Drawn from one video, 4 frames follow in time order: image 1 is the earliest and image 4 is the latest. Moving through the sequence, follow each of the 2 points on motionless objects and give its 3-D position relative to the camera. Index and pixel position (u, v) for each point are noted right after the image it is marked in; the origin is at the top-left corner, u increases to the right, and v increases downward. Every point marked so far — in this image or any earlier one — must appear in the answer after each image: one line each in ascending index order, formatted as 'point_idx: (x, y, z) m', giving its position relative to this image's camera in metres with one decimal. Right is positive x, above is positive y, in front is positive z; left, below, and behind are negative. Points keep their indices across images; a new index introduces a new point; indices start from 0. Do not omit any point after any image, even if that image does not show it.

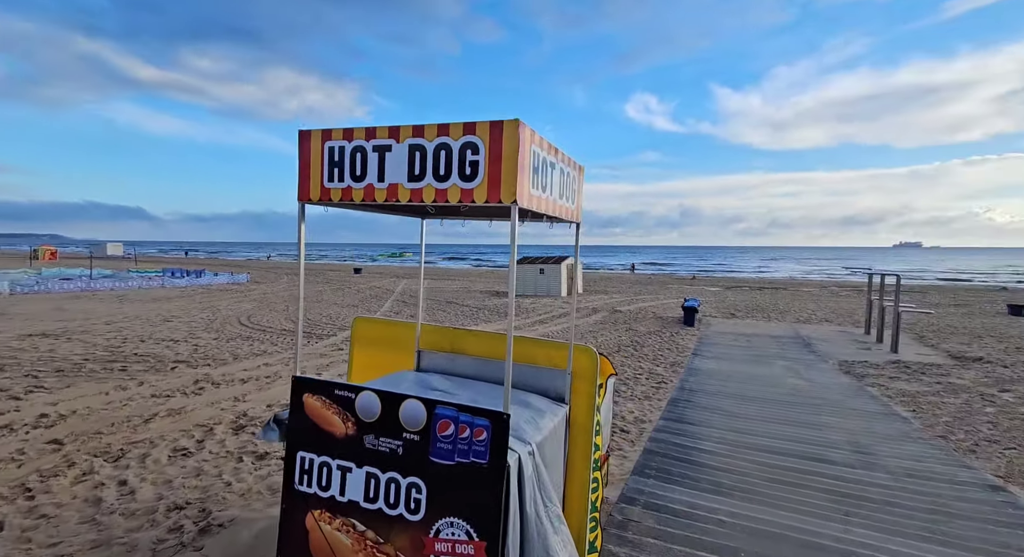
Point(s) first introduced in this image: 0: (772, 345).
0: (+6.2, -1.6, +12.2) m
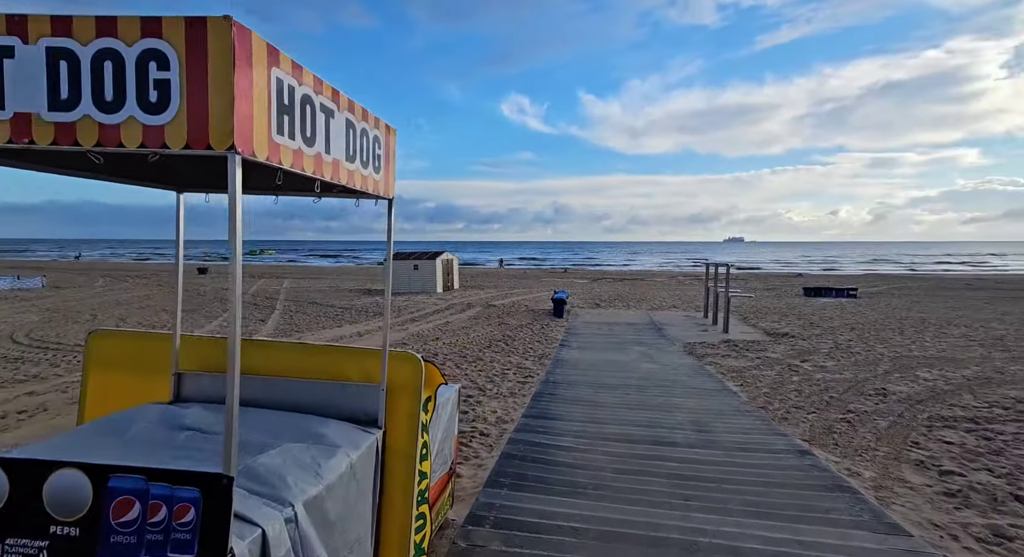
0: (+3.0, -1.4, +13.1) m
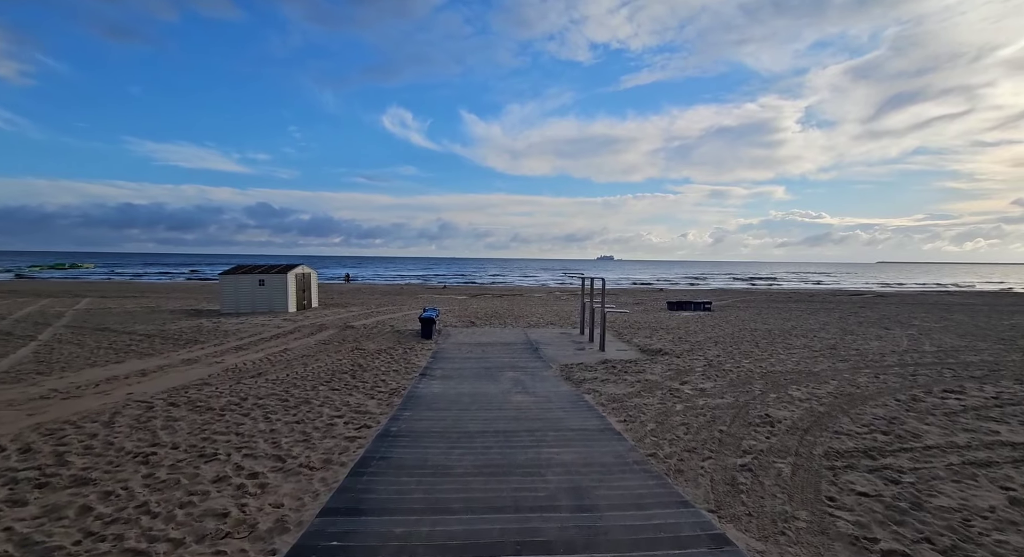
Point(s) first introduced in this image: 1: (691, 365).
0: (-0.3, -1.7, +11.7) m
1: (+3.4, -1.7, +9.7) m
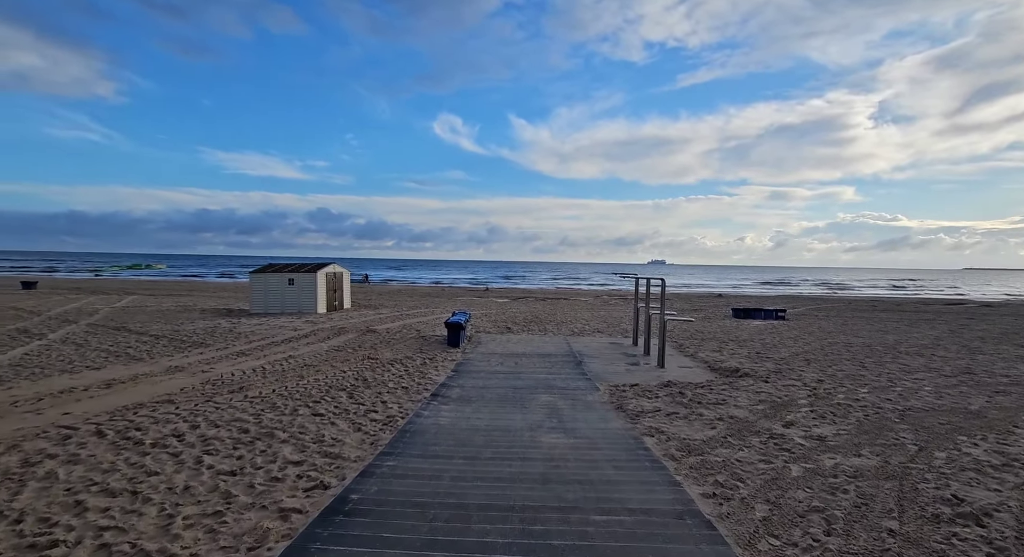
0: (+0.5, -1.7, +9.7) m
1: (+3.9, -1.7, +7.3) m
